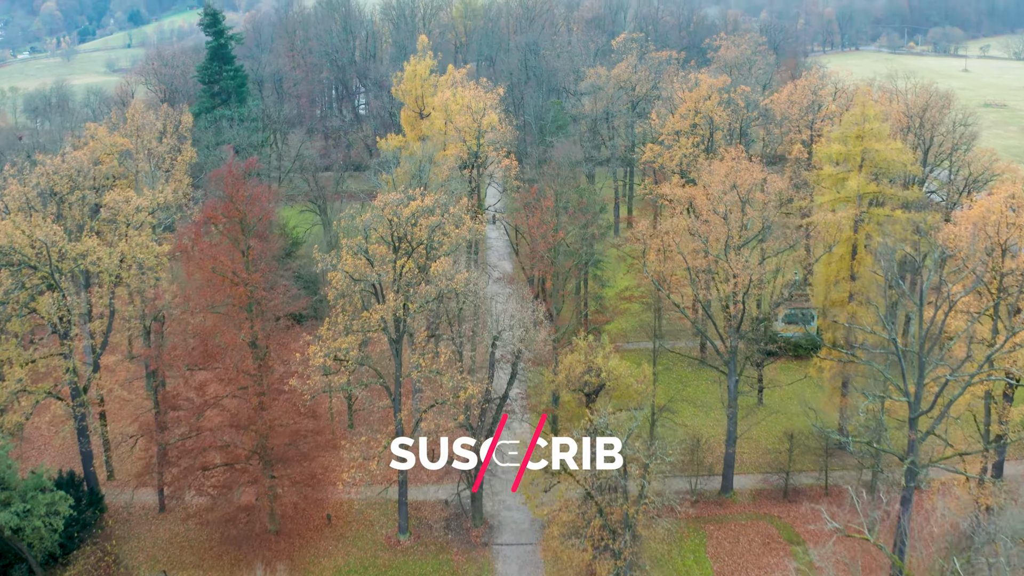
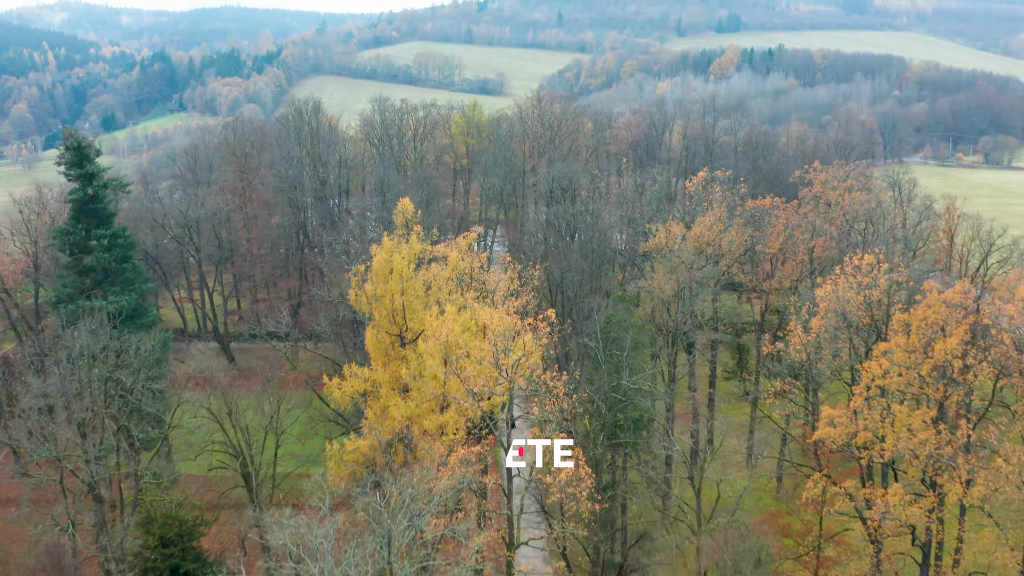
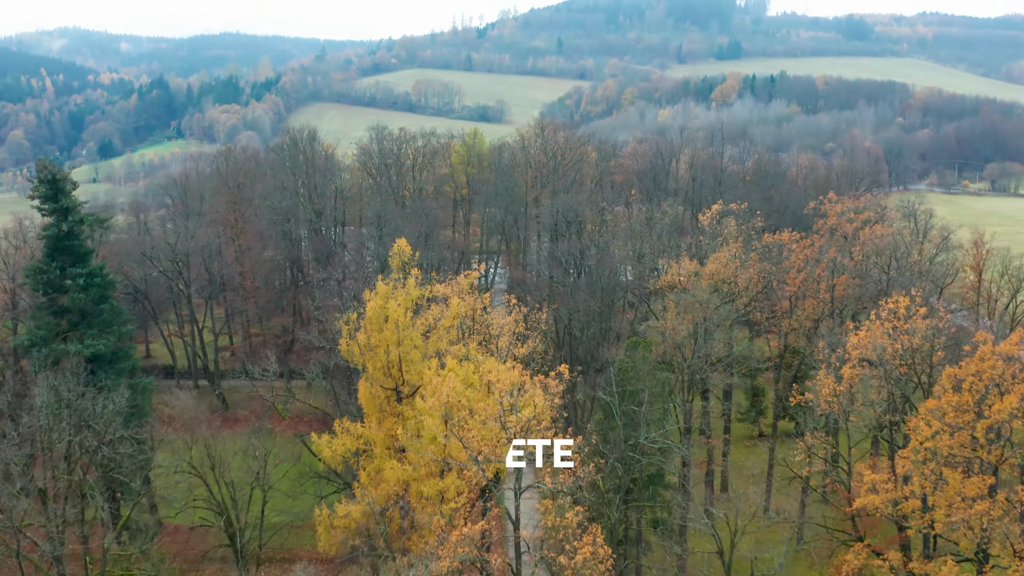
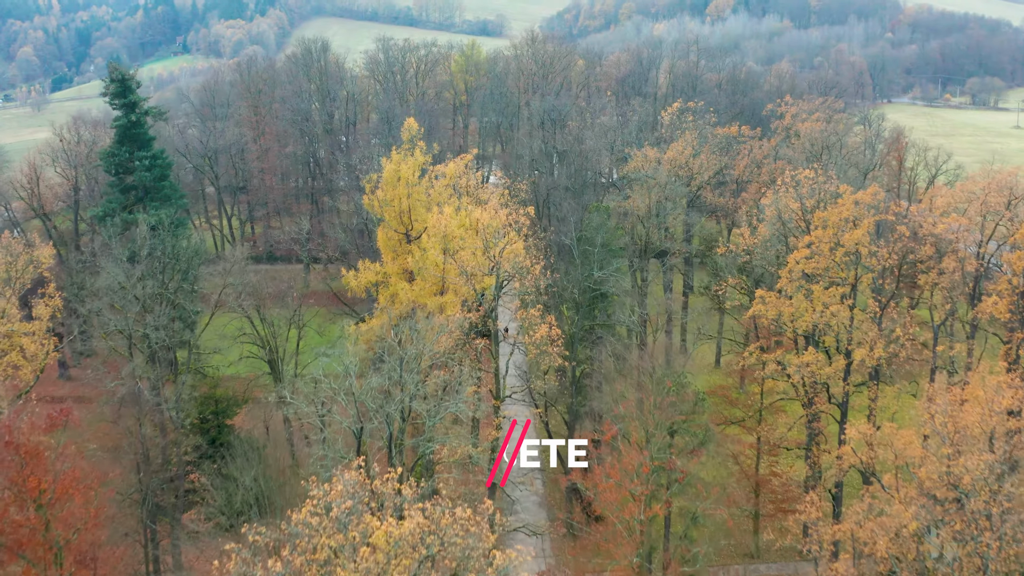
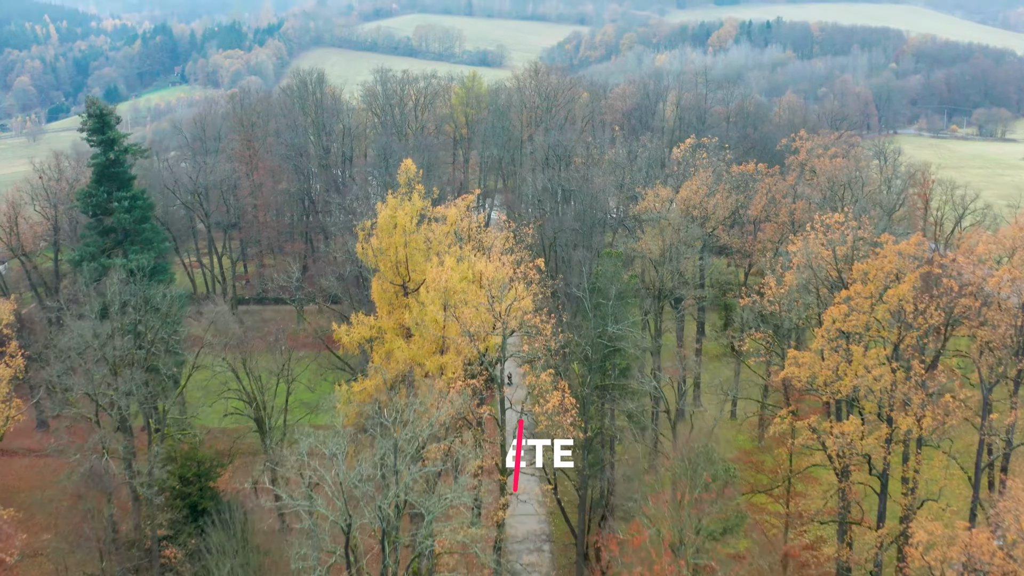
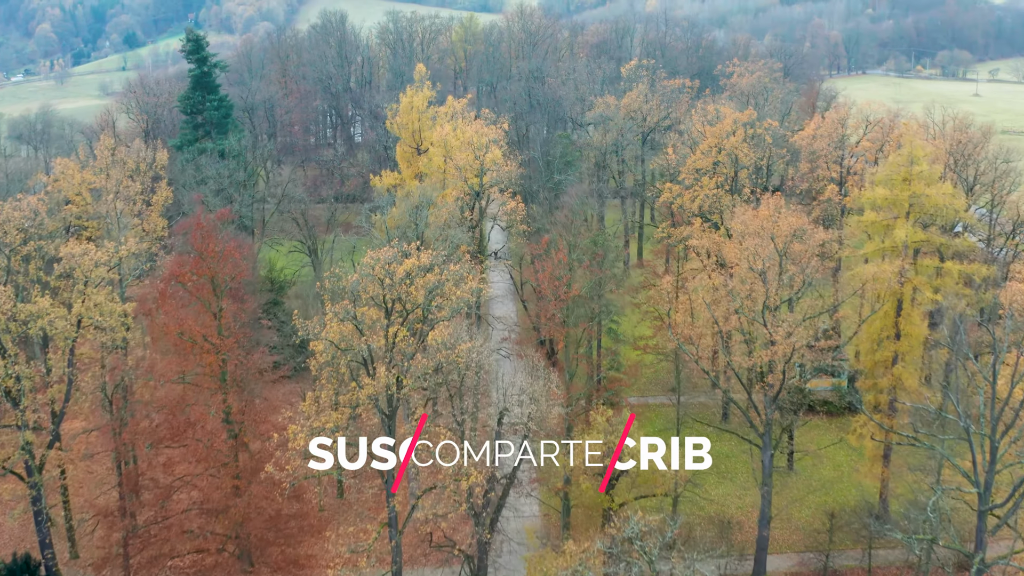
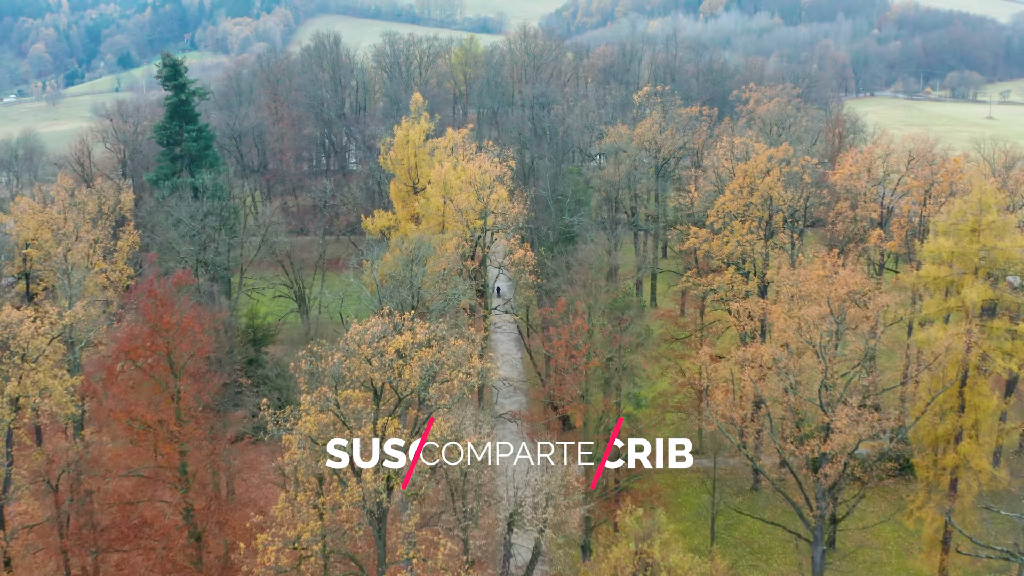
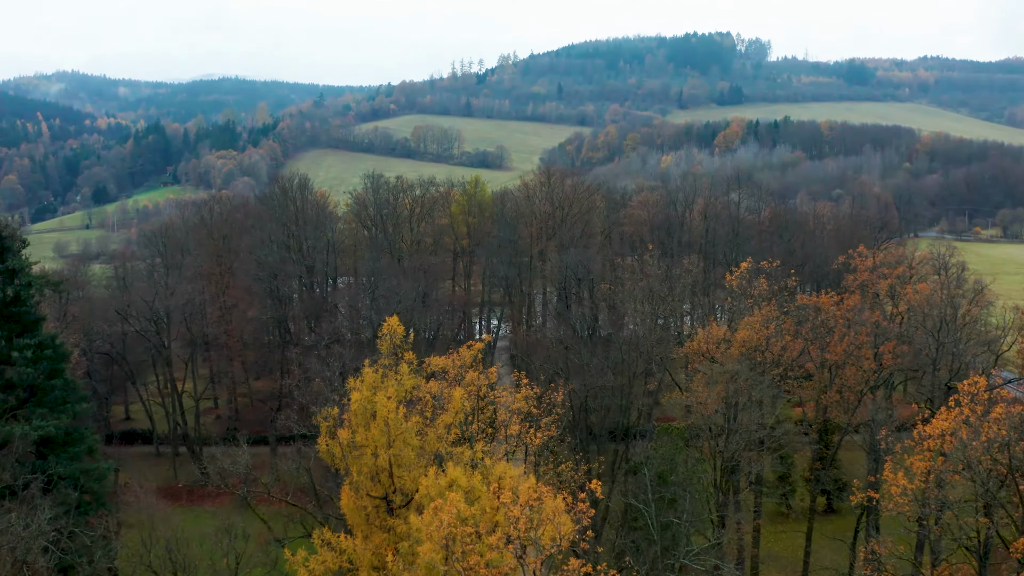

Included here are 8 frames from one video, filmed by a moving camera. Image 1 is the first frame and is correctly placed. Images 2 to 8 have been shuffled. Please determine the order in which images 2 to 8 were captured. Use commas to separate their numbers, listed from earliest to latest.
6, 7, 4, 5, 2, 3, 8
